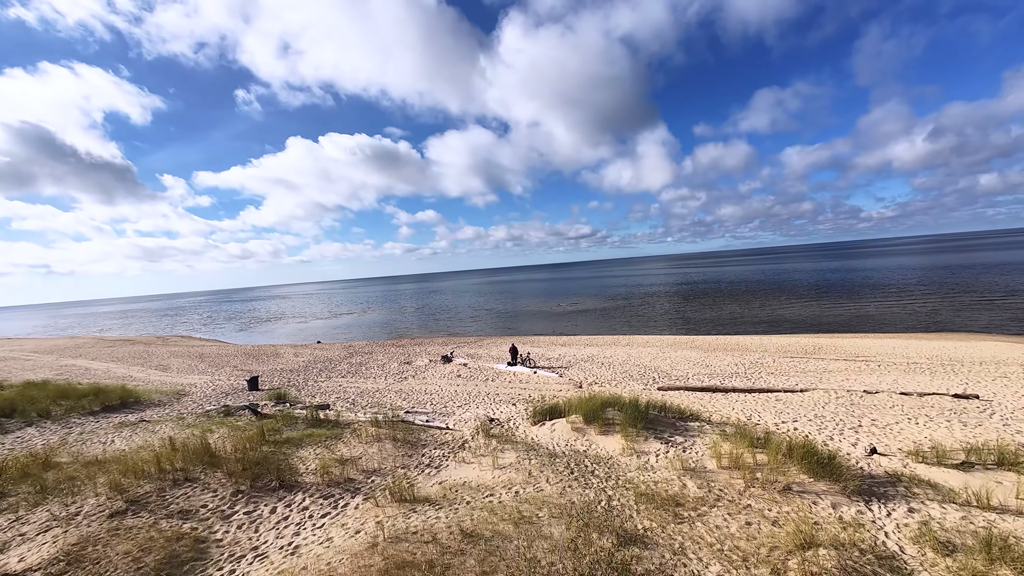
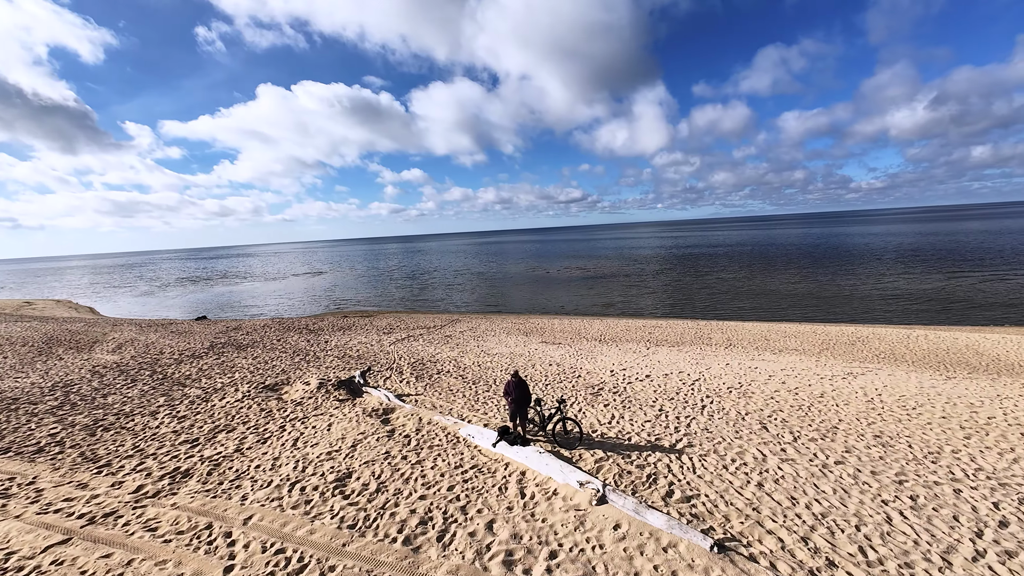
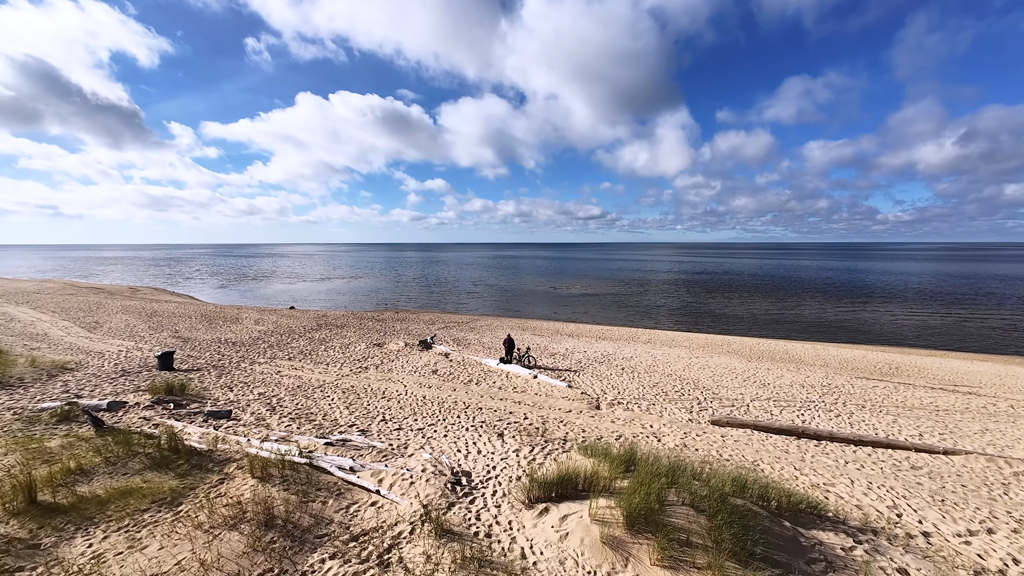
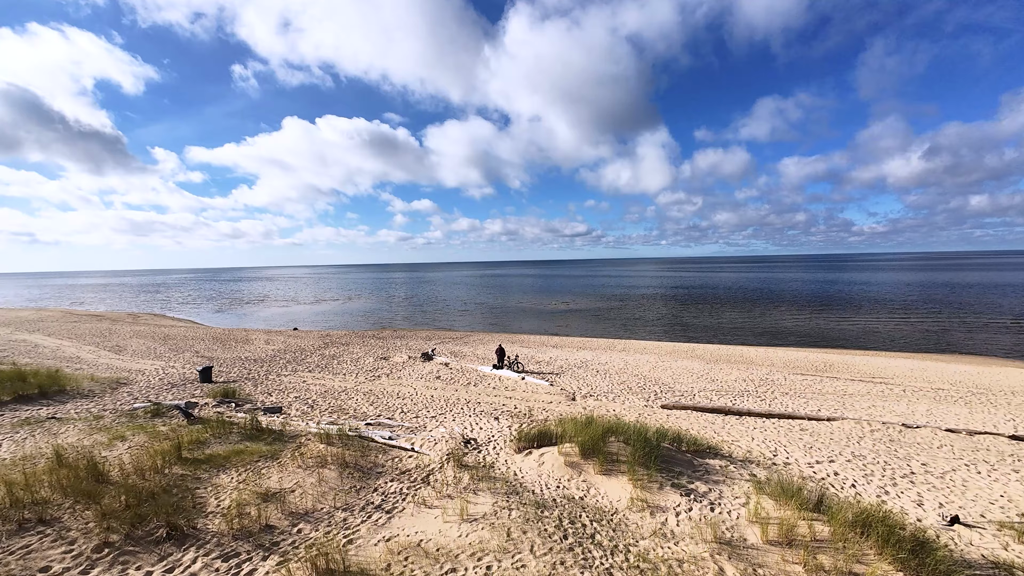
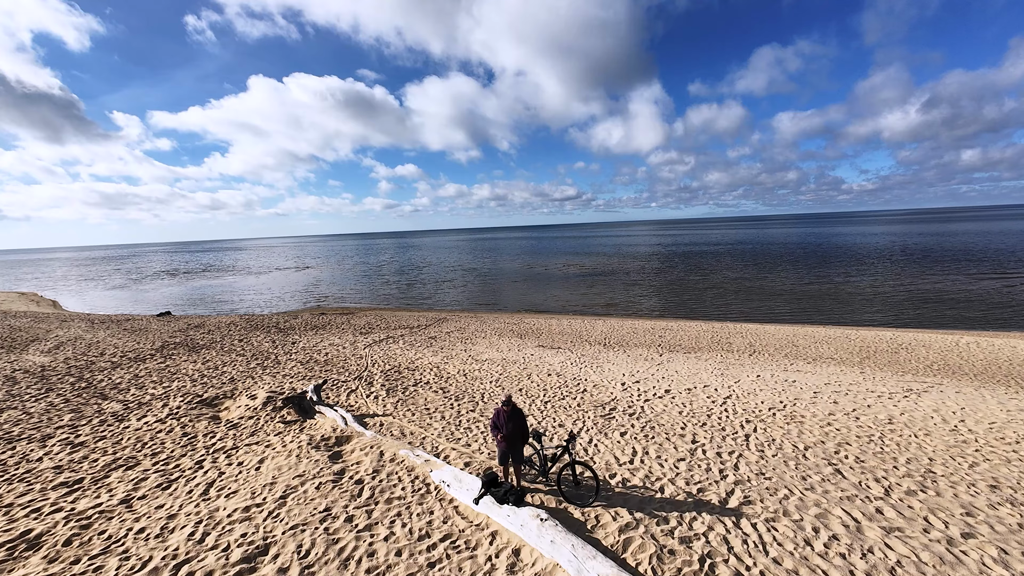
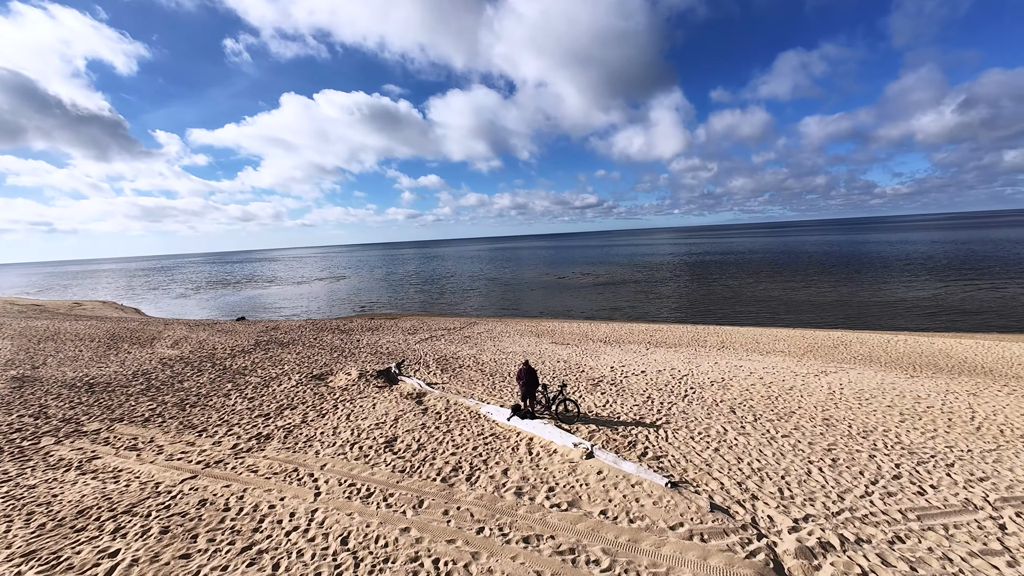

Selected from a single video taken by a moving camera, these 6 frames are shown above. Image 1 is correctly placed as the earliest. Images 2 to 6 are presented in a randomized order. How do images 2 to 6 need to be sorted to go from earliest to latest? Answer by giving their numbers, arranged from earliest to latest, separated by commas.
4, 3, 6, 2, 5
